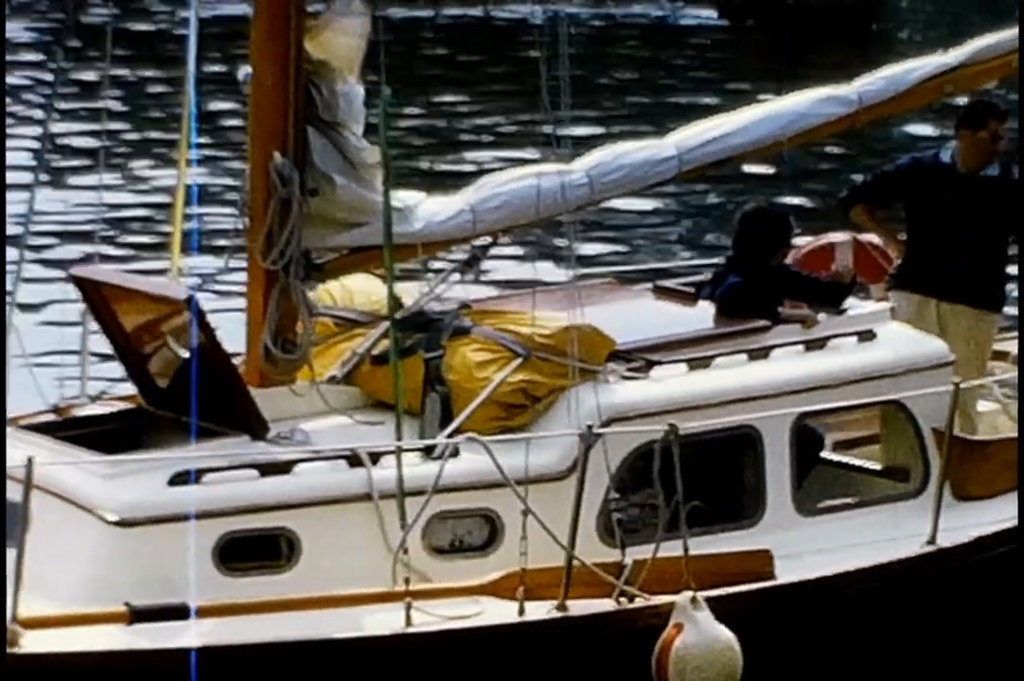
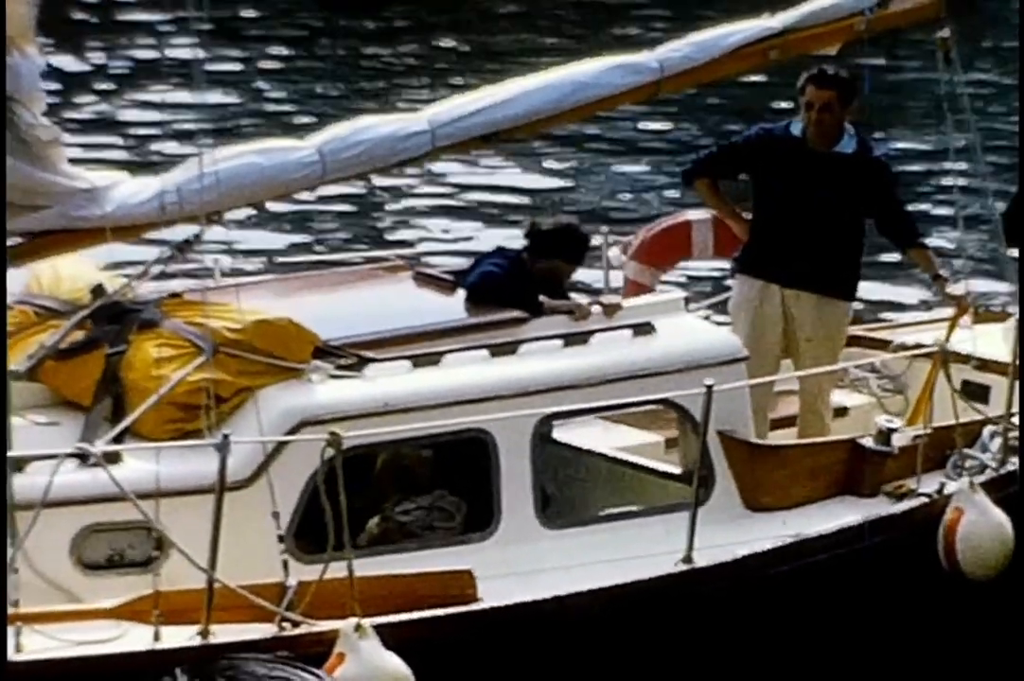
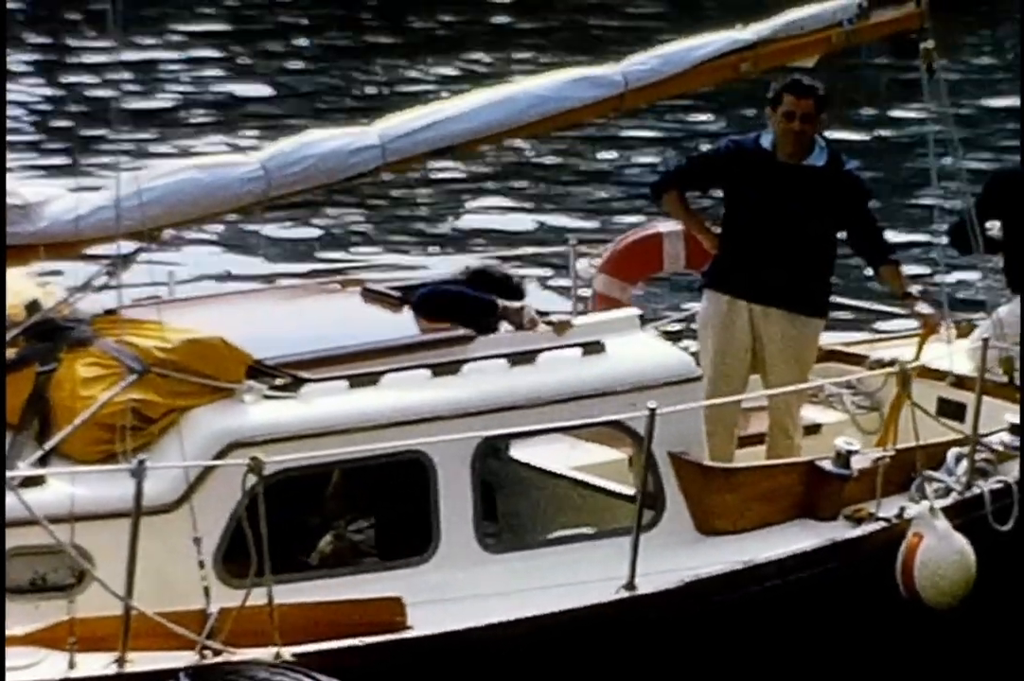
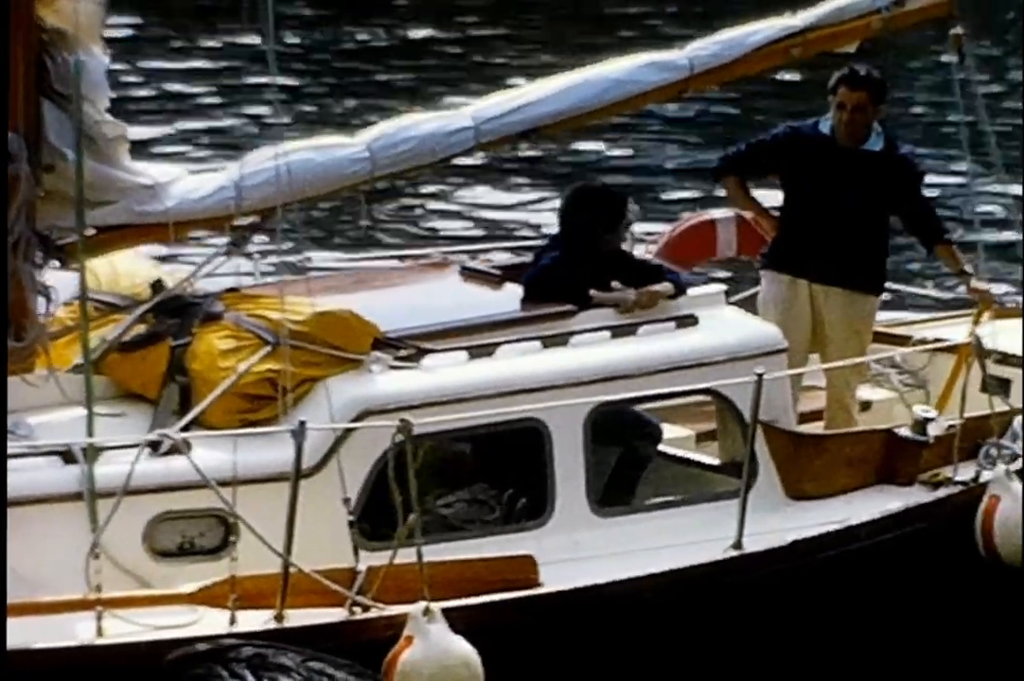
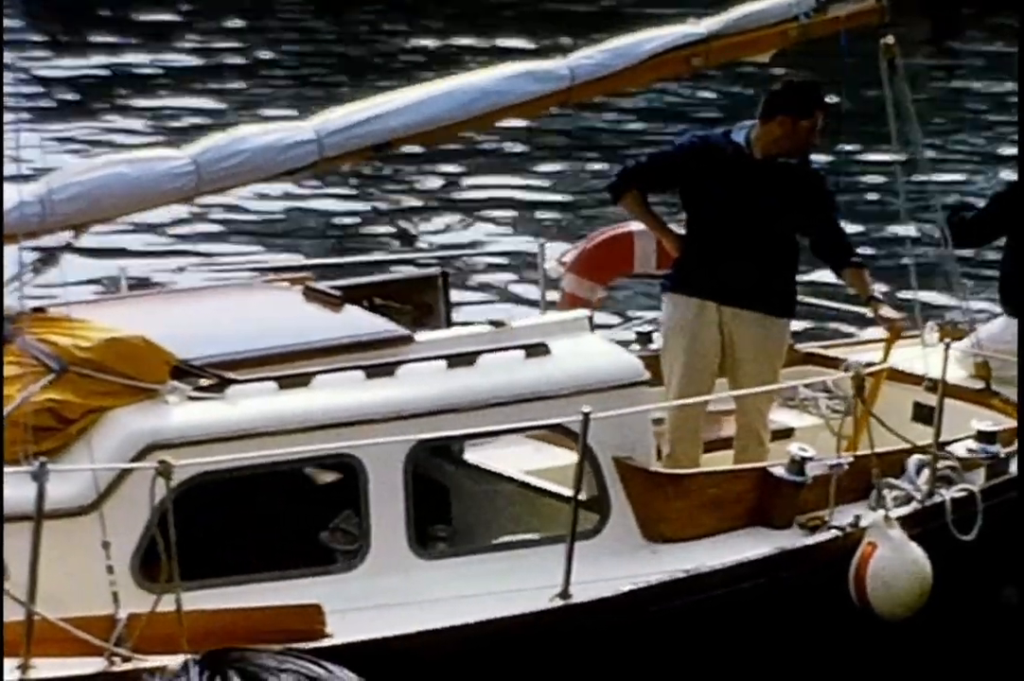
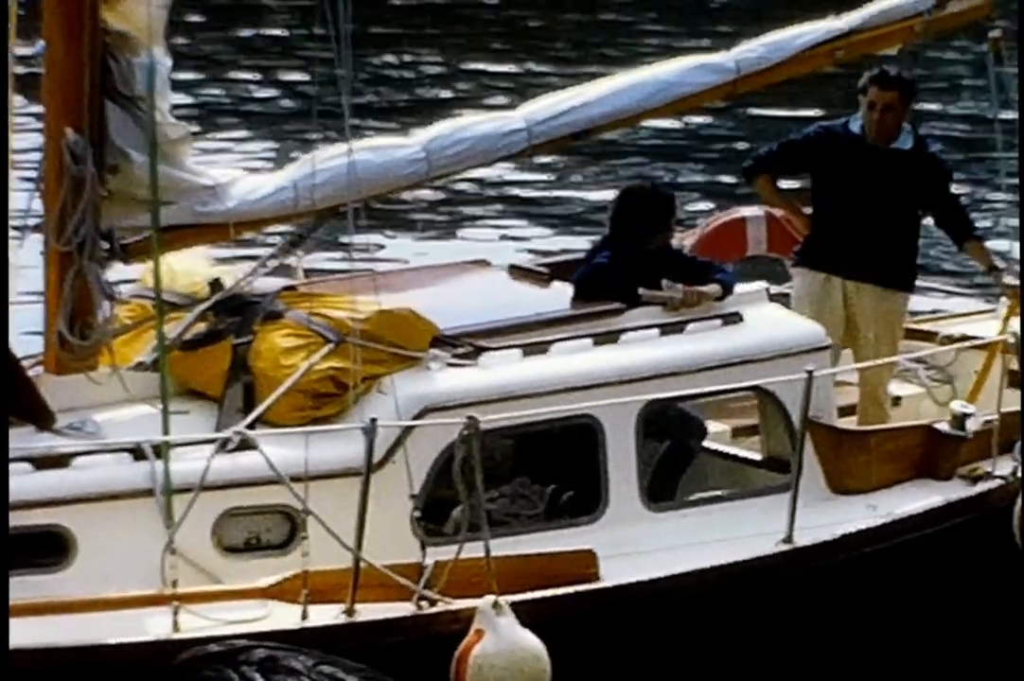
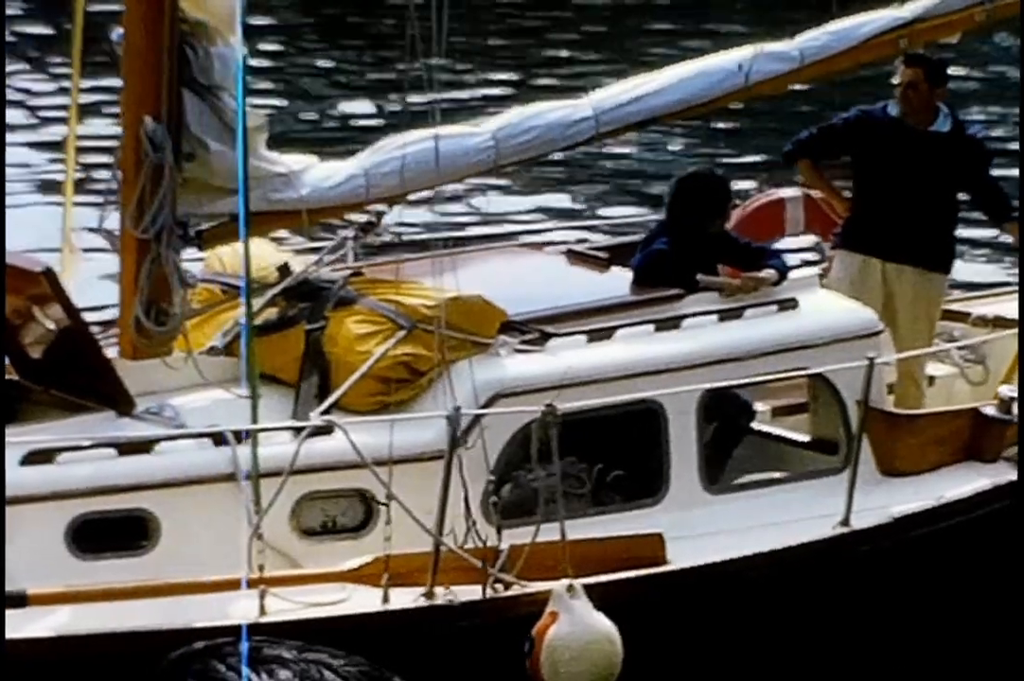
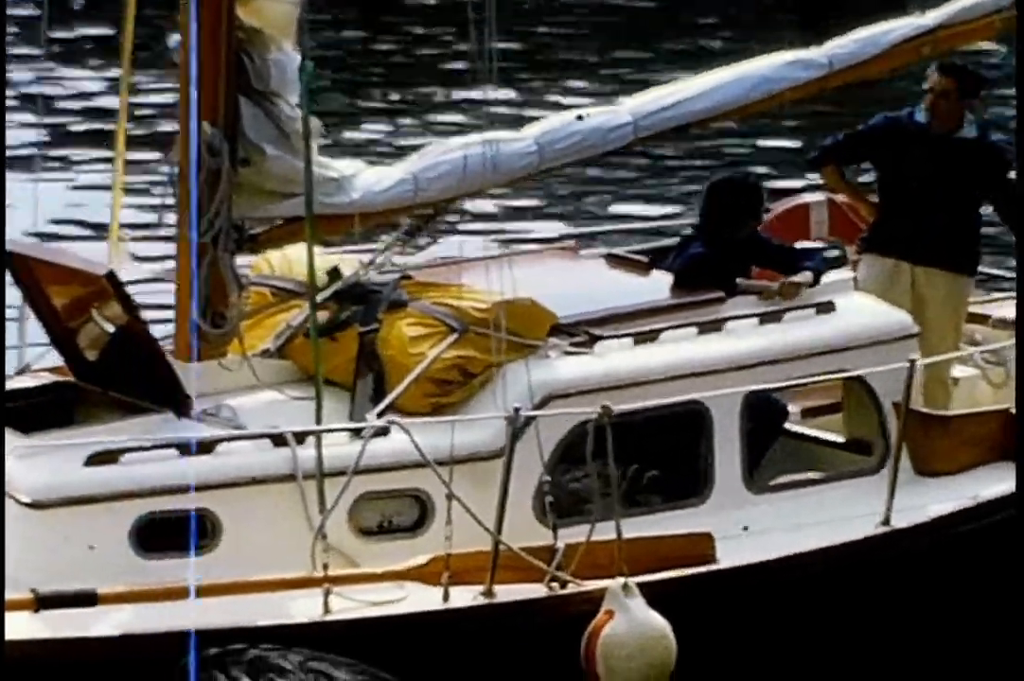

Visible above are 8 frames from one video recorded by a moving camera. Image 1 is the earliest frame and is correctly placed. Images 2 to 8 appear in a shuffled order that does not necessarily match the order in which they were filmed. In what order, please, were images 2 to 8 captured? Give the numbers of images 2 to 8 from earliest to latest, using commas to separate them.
8, 7, 6, 4, 2, 3, 5
